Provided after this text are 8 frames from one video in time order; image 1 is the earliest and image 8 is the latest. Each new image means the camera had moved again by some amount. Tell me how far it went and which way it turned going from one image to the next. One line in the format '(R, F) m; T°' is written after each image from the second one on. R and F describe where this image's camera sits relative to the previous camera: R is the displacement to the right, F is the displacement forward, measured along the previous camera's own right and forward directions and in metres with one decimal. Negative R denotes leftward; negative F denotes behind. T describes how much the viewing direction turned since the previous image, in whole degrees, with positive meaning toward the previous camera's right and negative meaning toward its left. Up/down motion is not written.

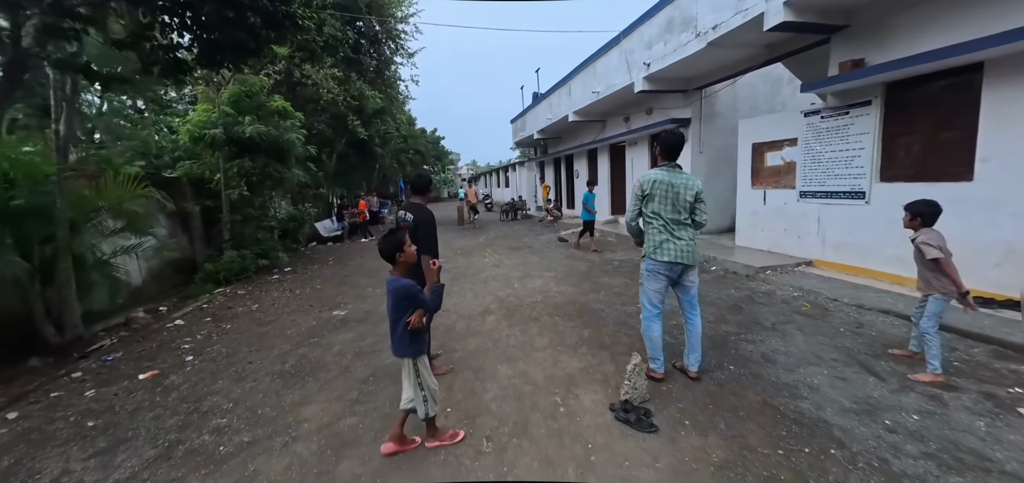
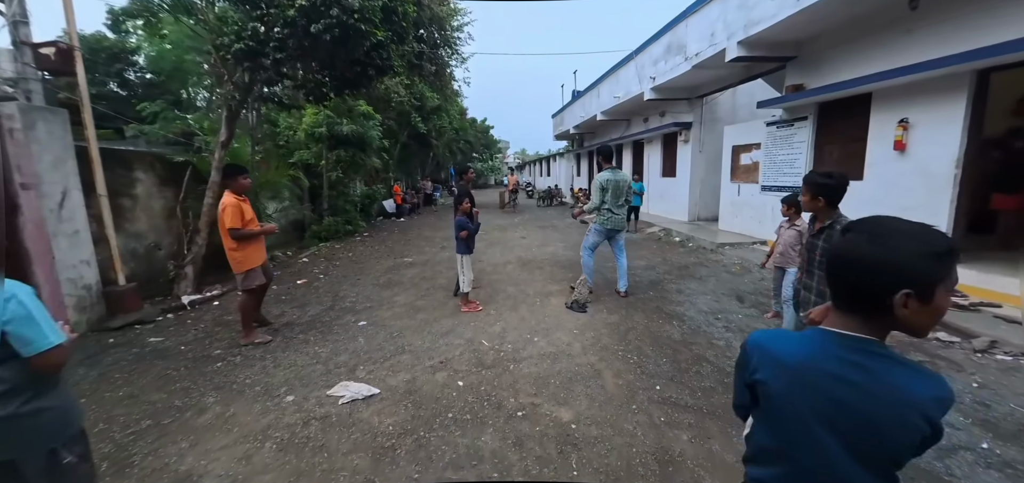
(+0.5, -2.1) m; -6°
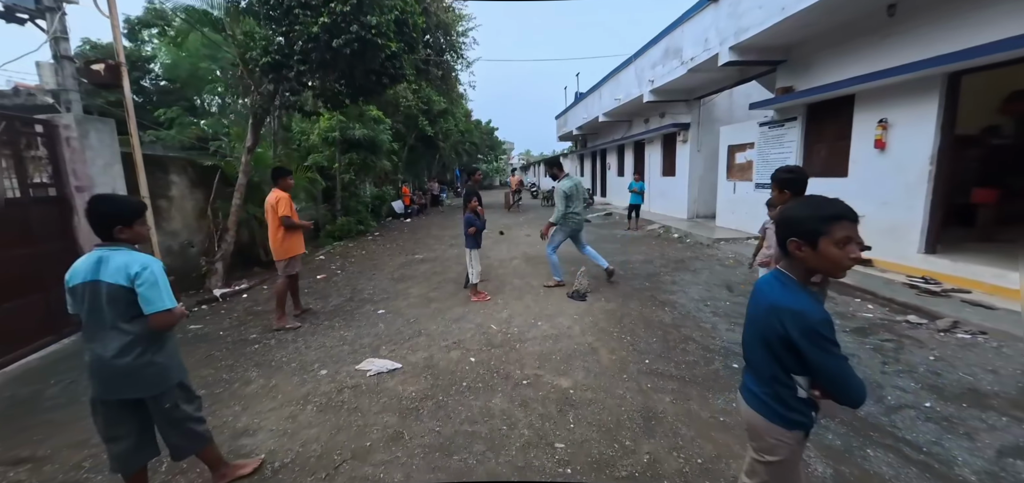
(0.0, -0.4) m; -1°
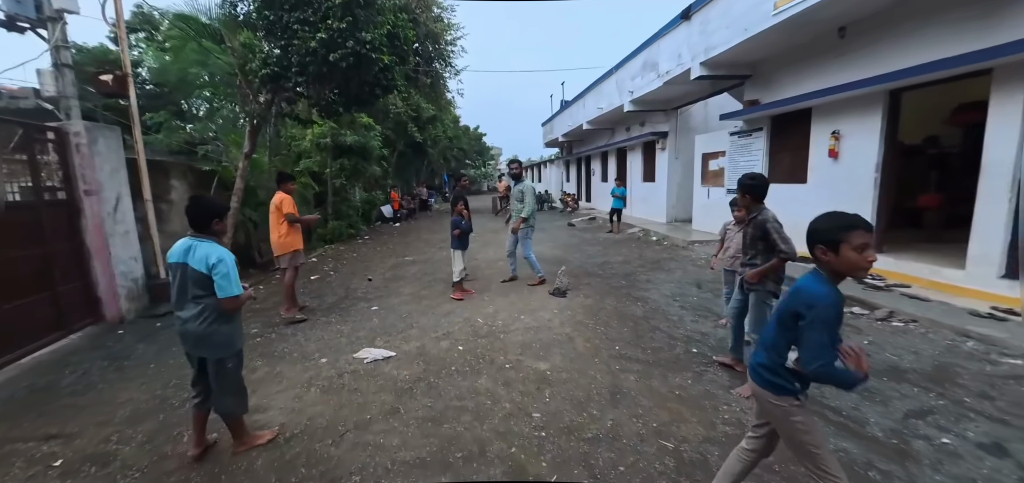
(0.0, -0.4) m; +2°
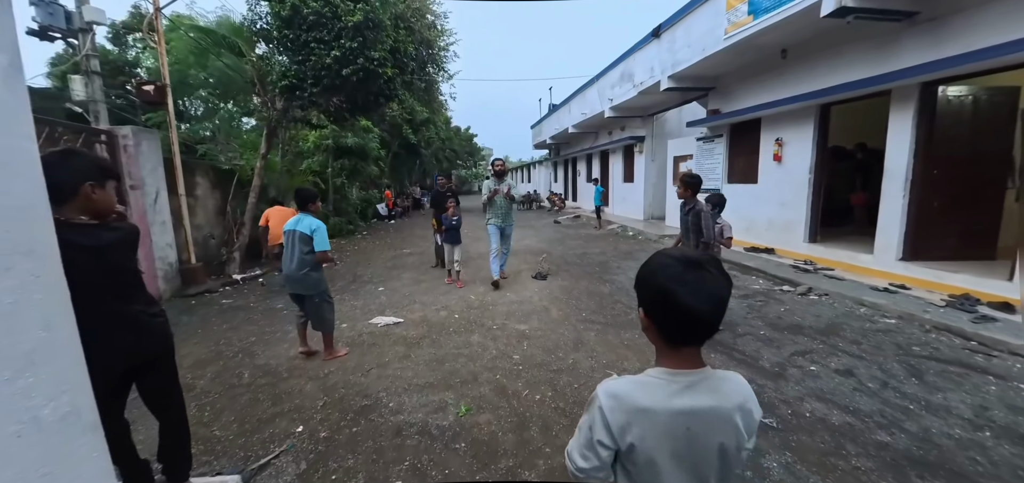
(0.0, -0.8) m; +1°
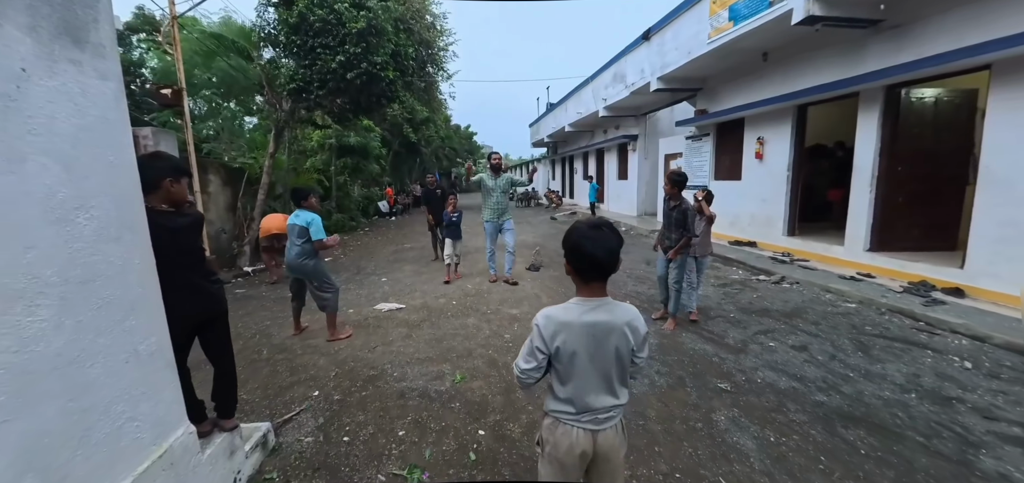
(+0.1, -0.4) m; 0°
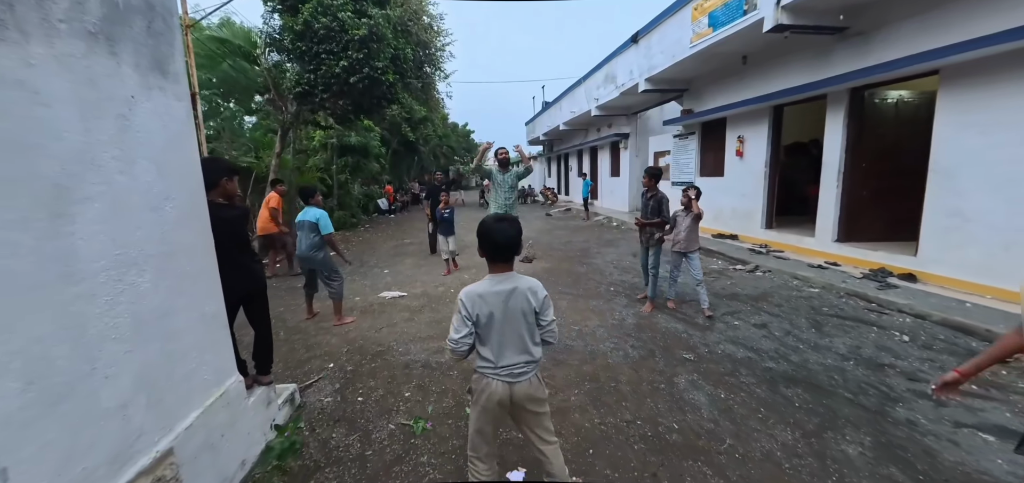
(+0.1, -0.4) m; 0°
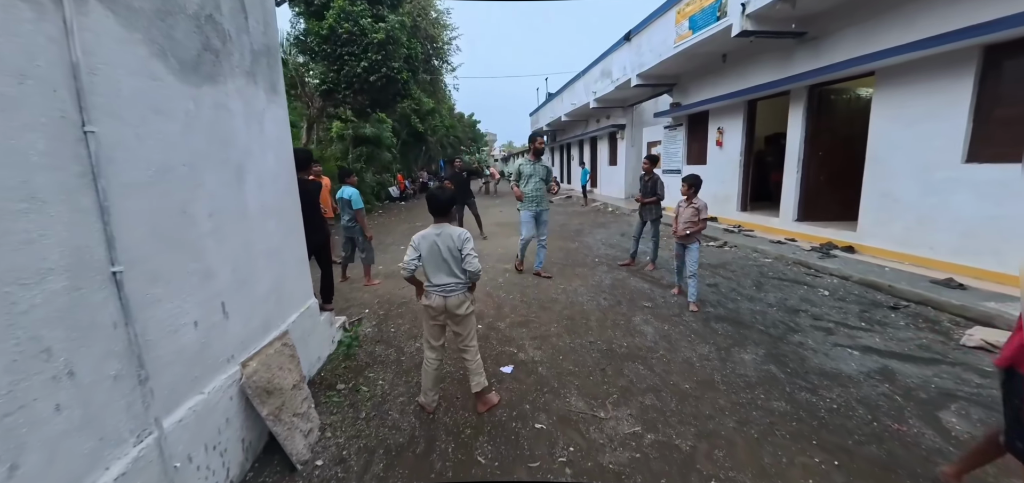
(+0.1, -0.9) m; -1°
